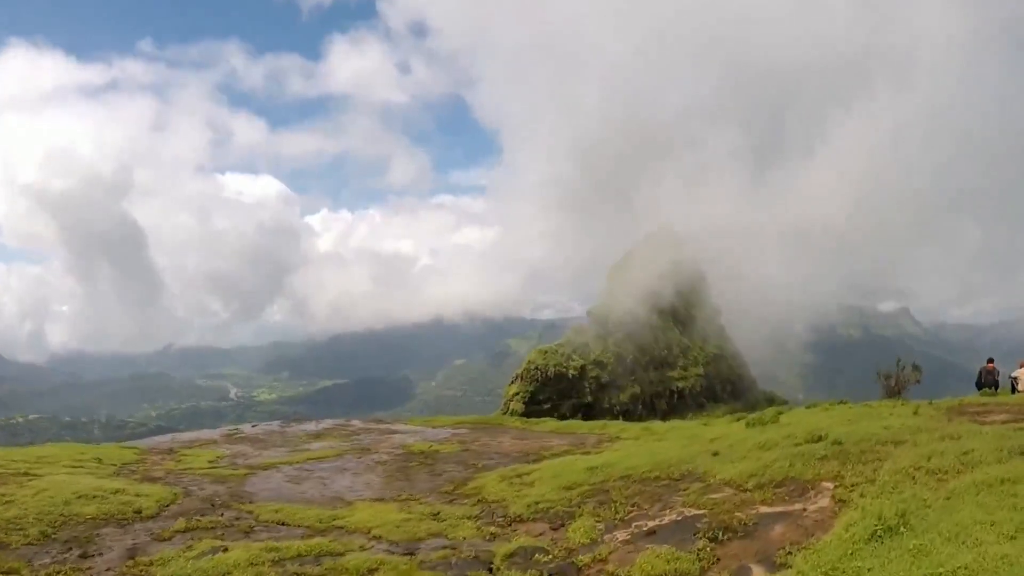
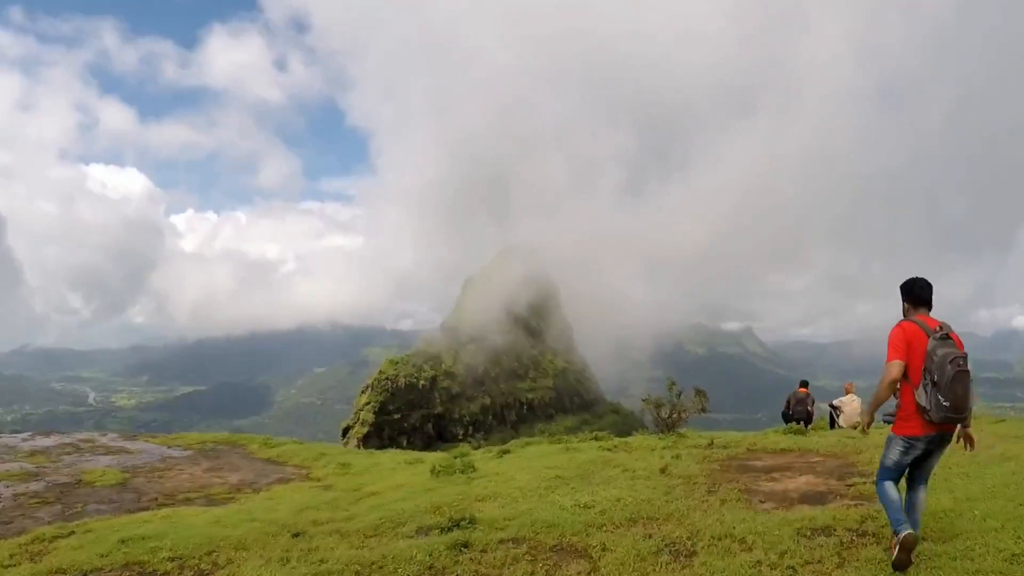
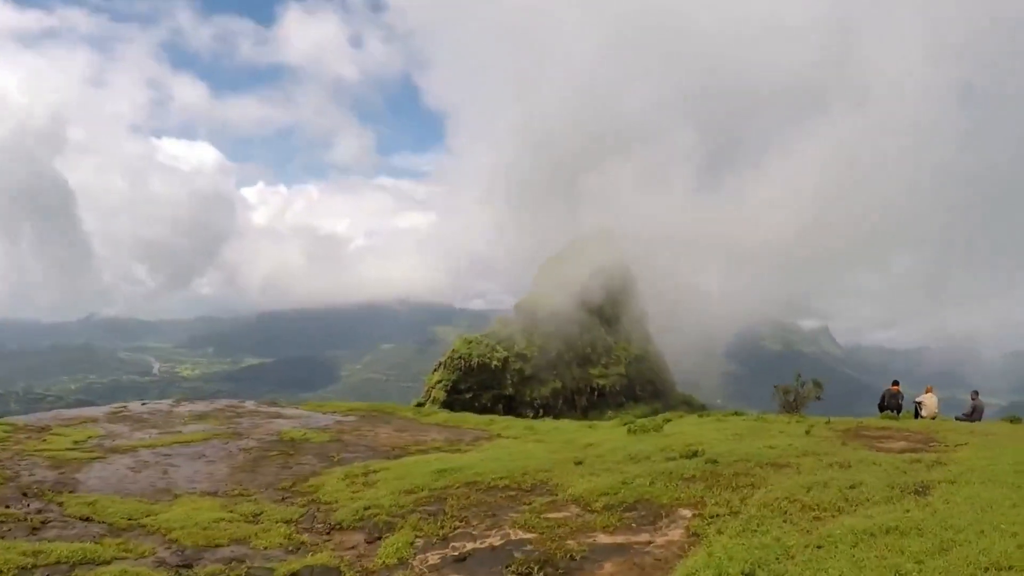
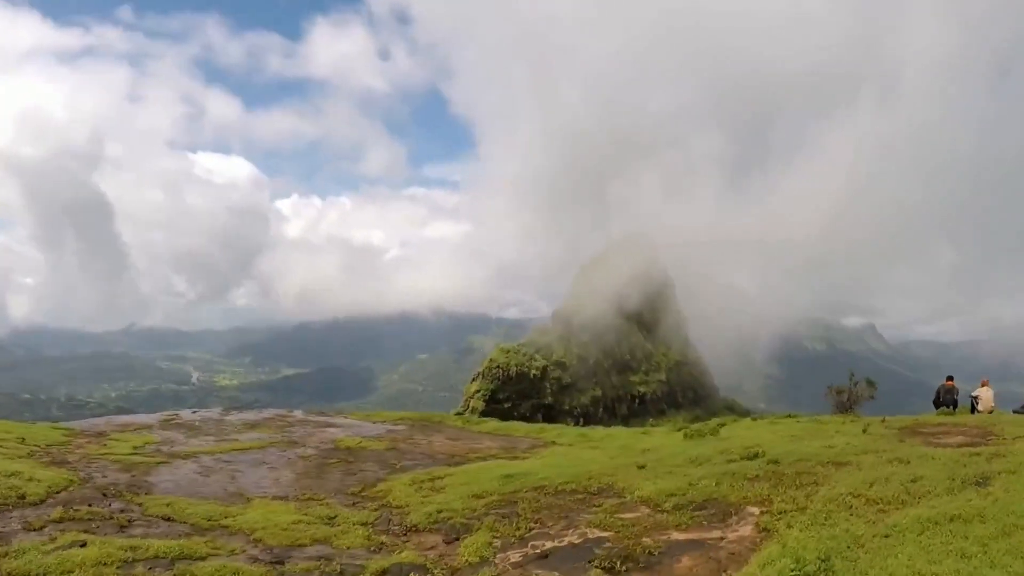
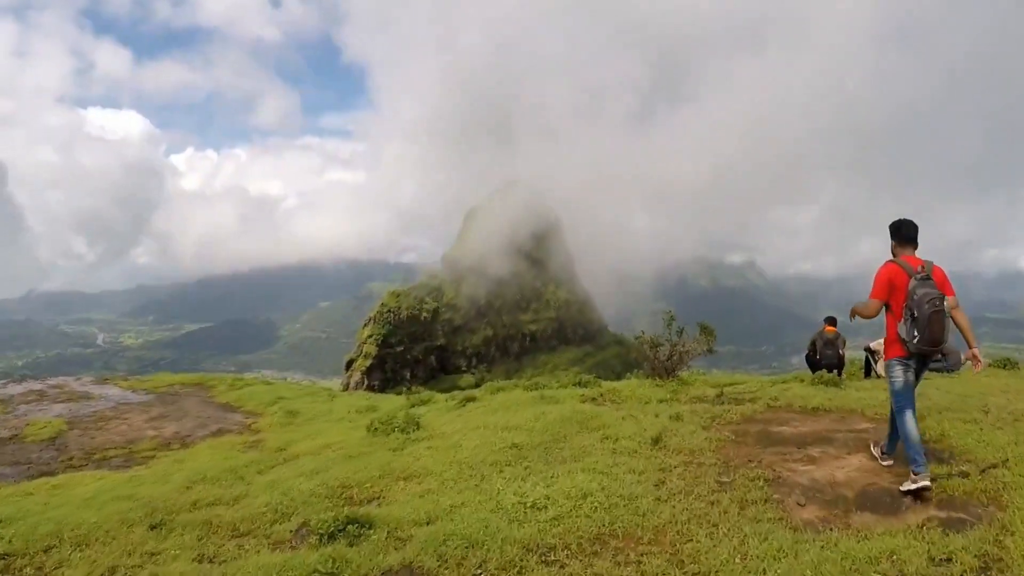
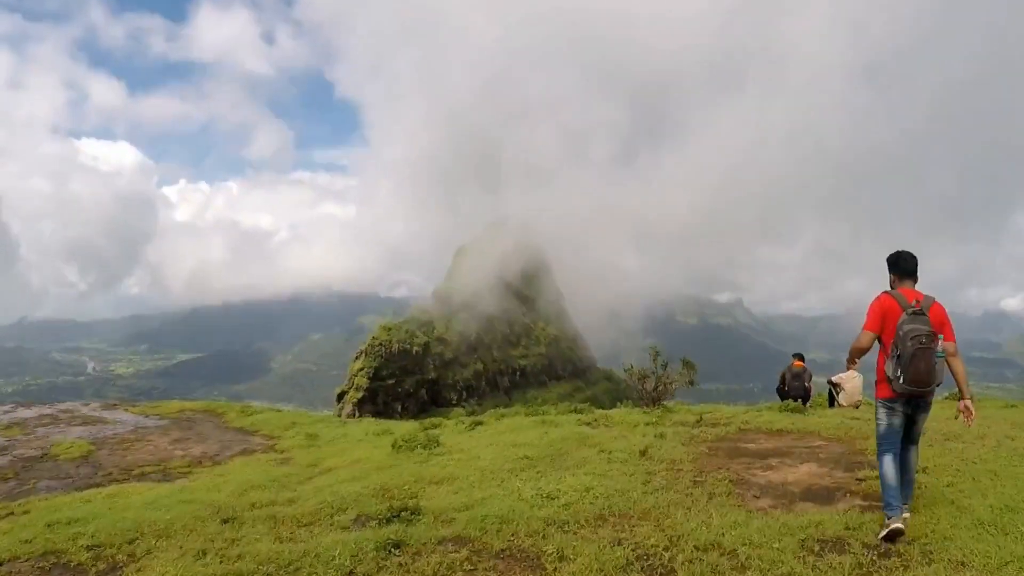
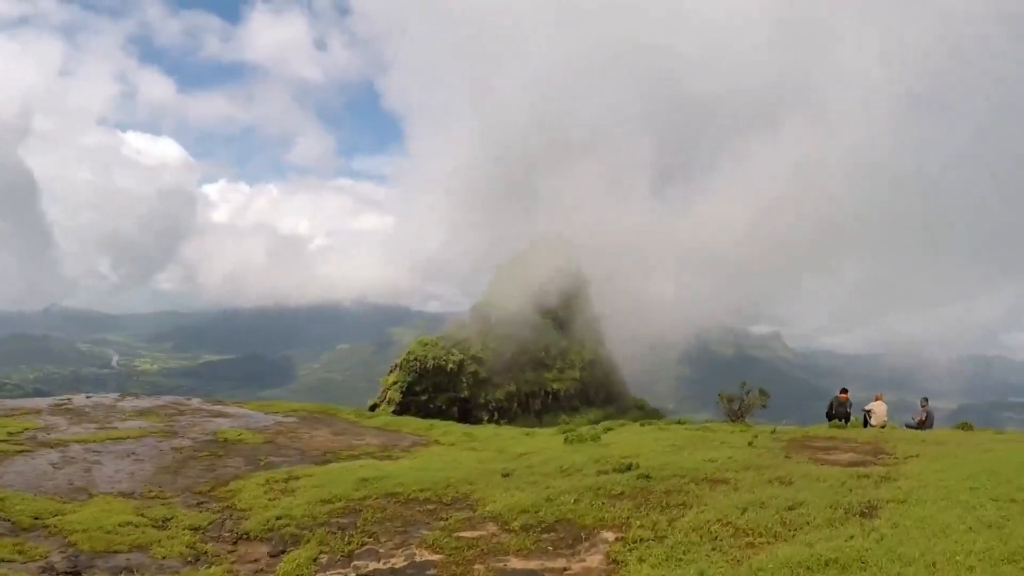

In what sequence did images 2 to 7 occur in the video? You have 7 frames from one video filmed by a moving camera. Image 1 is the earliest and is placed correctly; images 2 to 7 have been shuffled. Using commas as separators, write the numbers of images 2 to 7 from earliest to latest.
4, 3, 7, 2, 6, 5
